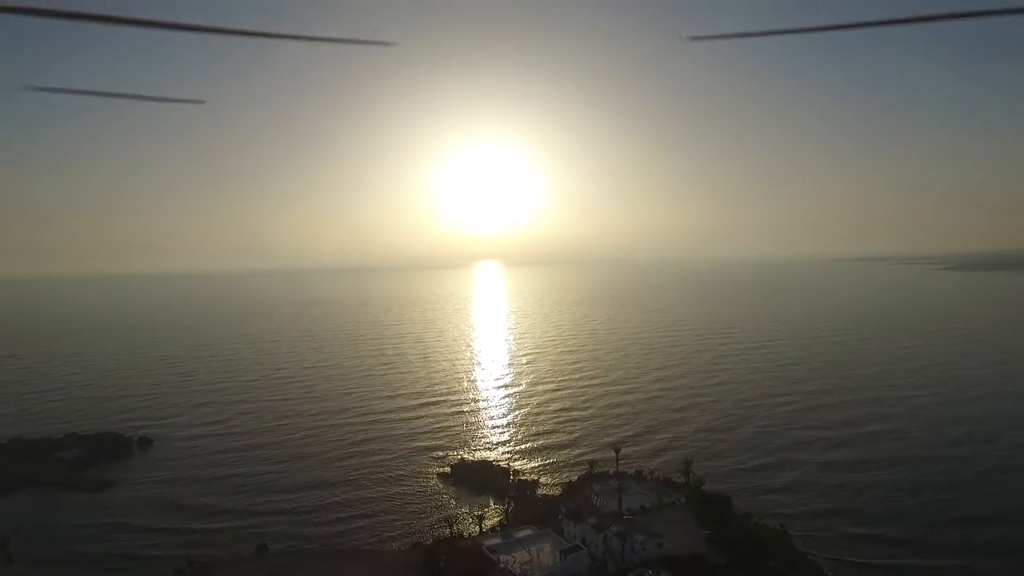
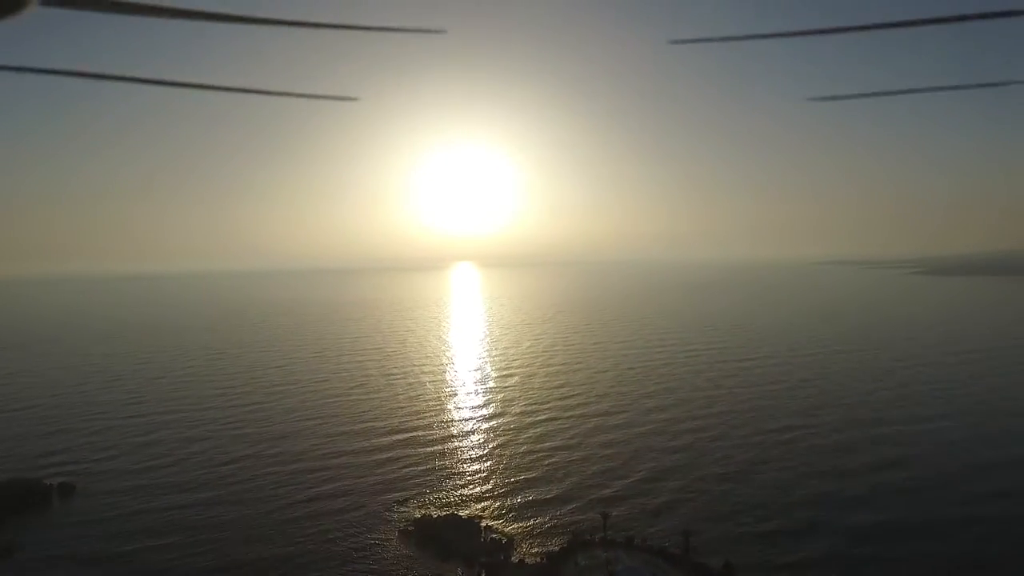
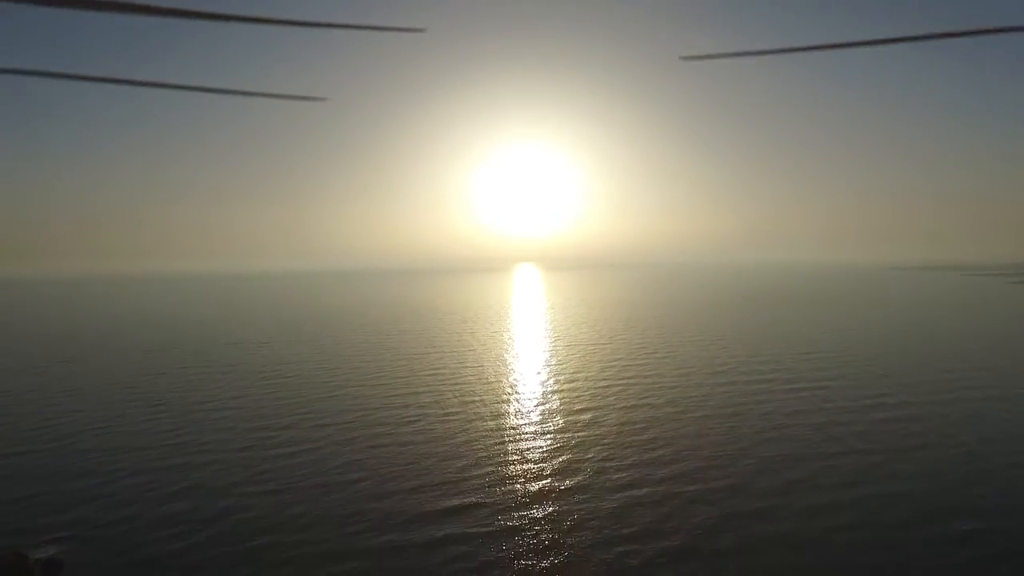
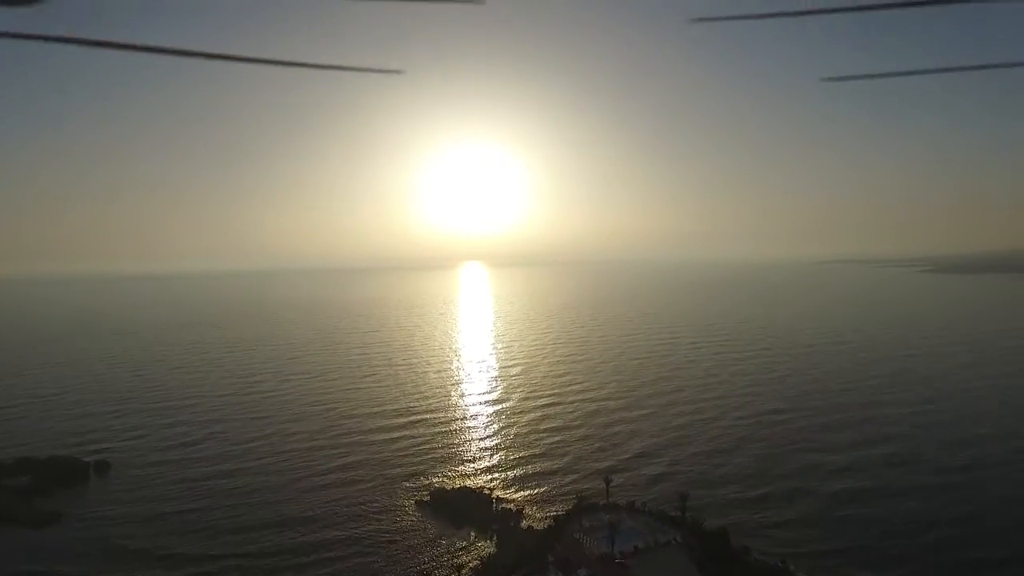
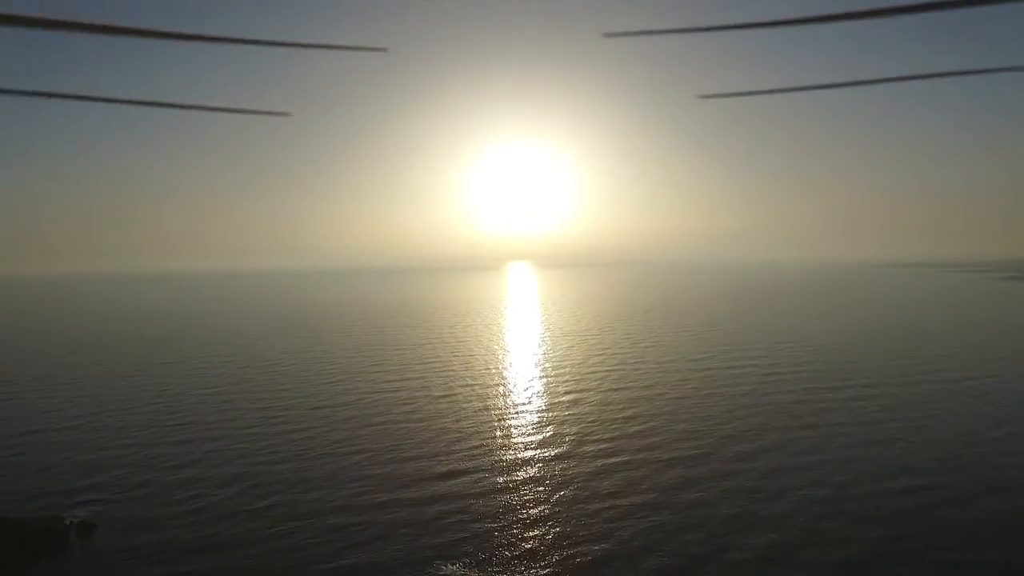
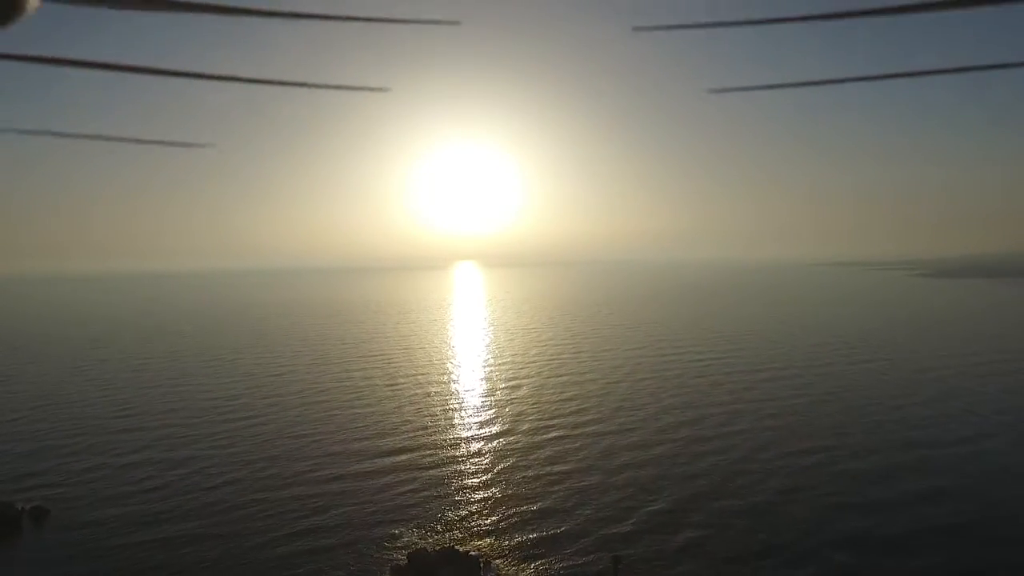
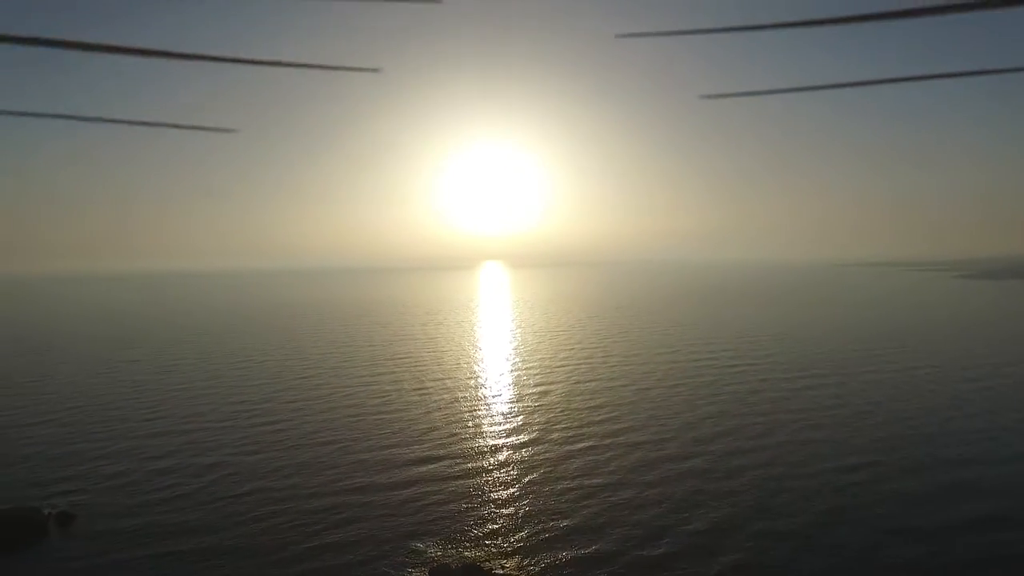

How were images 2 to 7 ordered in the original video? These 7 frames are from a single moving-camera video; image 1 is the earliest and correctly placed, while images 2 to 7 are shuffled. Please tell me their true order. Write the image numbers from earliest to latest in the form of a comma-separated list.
4, 2, 6, 7, 5, 3
